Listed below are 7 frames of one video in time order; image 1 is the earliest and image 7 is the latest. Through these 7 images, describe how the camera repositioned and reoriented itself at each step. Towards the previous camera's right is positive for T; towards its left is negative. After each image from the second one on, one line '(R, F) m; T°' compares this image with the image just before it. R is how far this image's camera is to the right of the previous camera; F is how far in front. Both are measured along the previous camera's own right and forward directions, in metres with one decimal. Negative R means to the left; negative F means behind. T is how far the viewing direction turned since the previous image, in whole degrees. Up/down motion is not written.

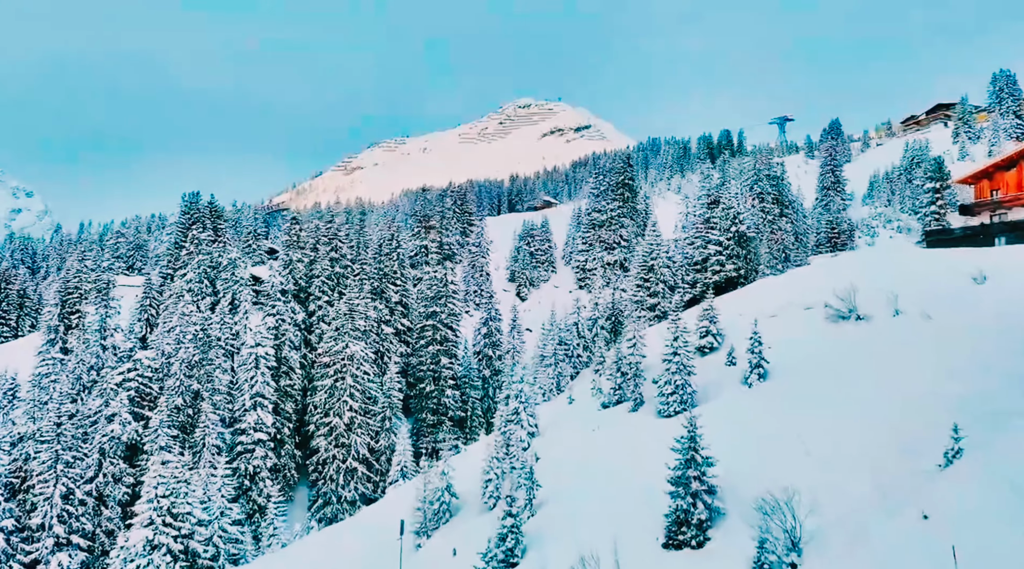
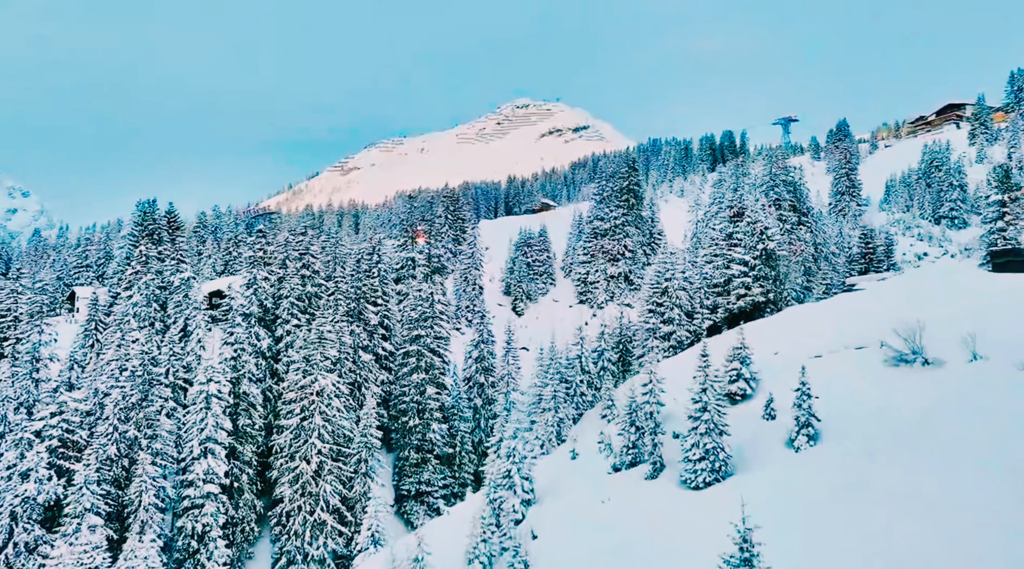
(+0.3, +8.2) m; 0°
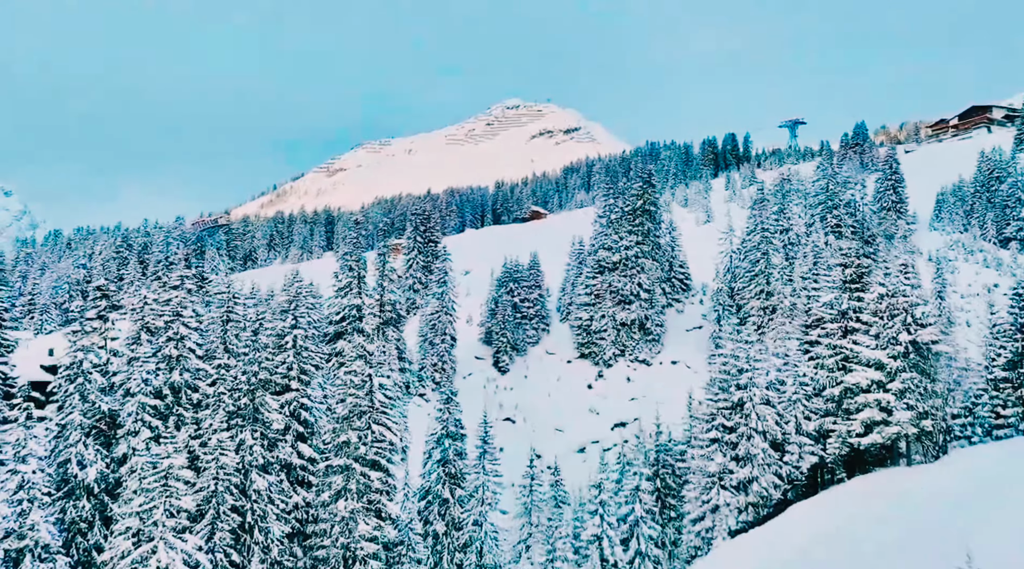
(+0.7, +22.2) m; +1°
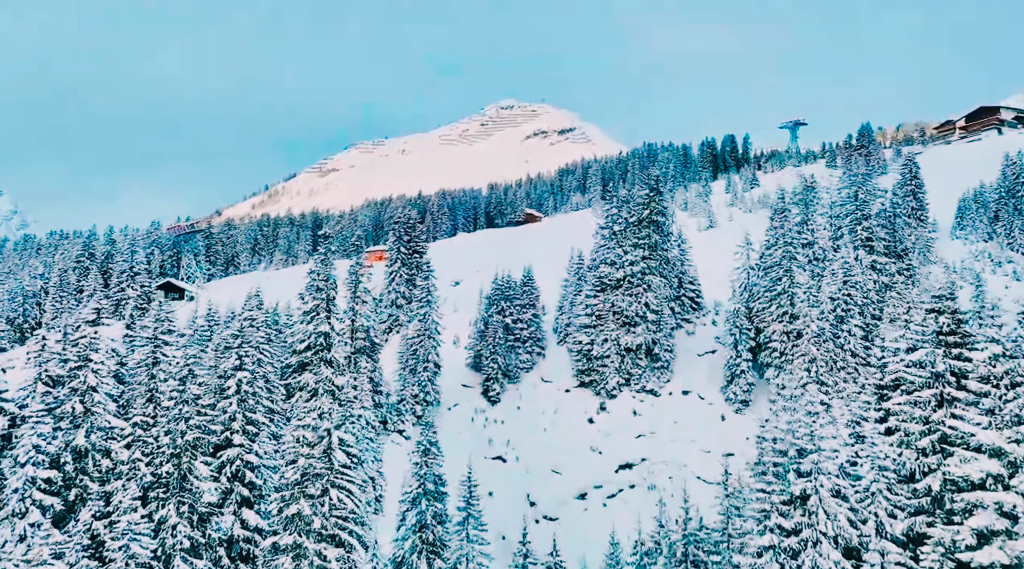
(+0.2, +8.3) m; 0°
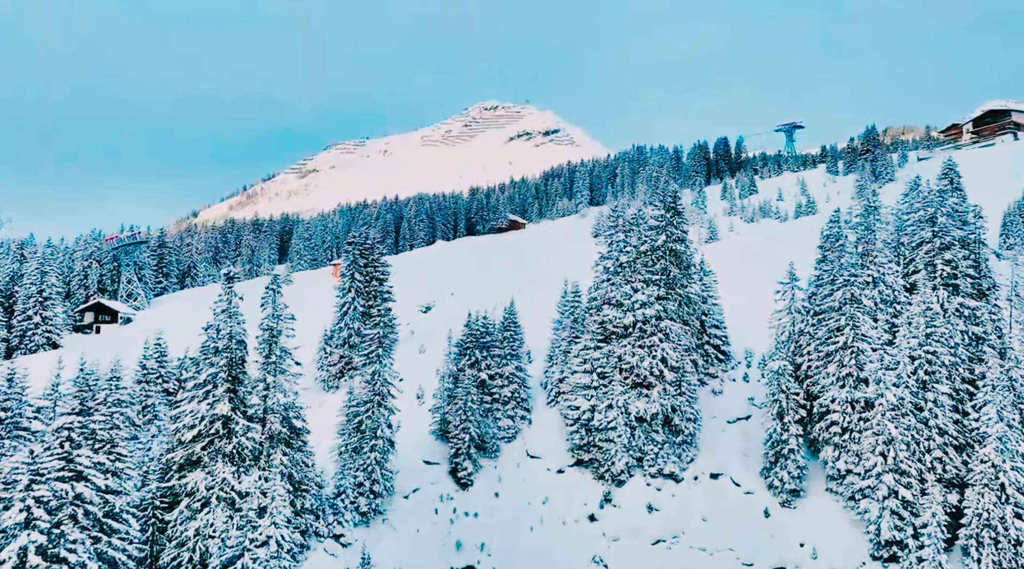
(+0.4, +16.0) m; +1°
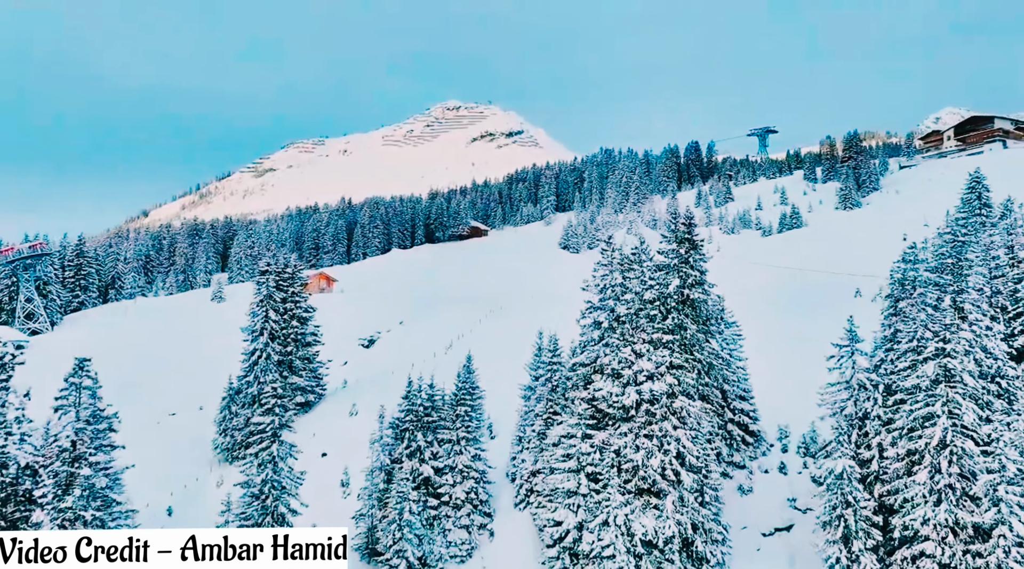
(+0.3, +15.5) m; +2°
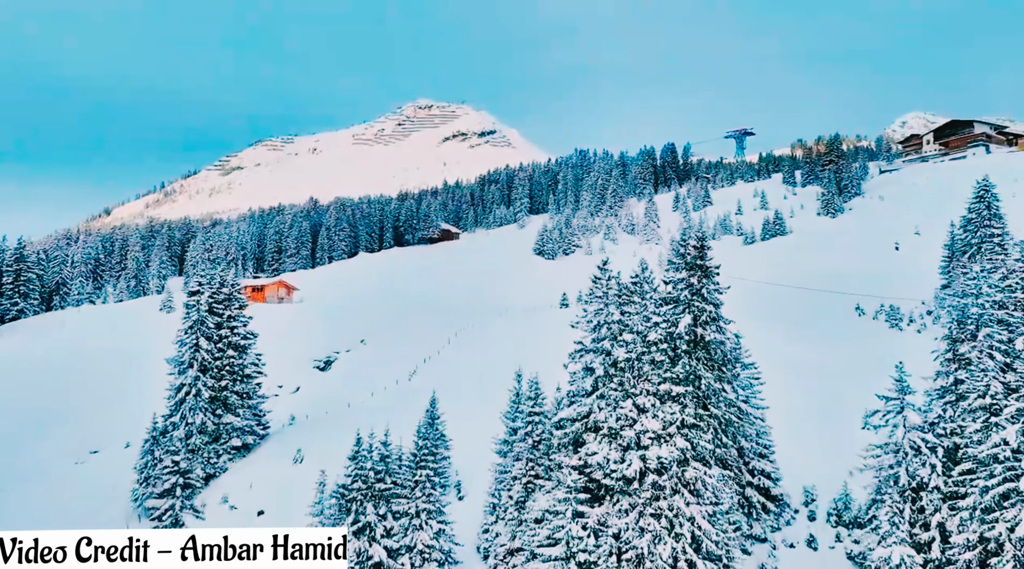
(-0.1, +7.9) m; +2°
